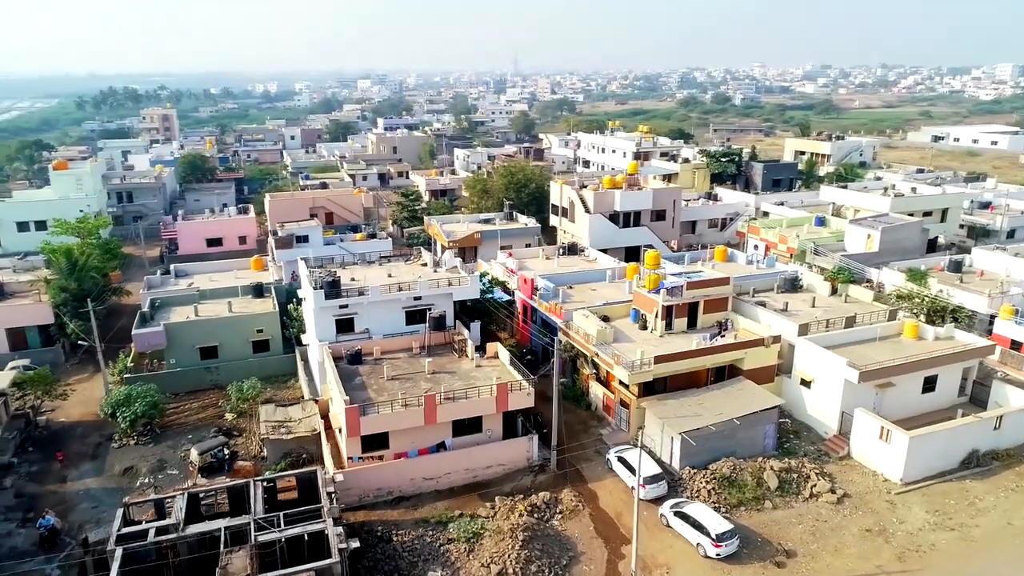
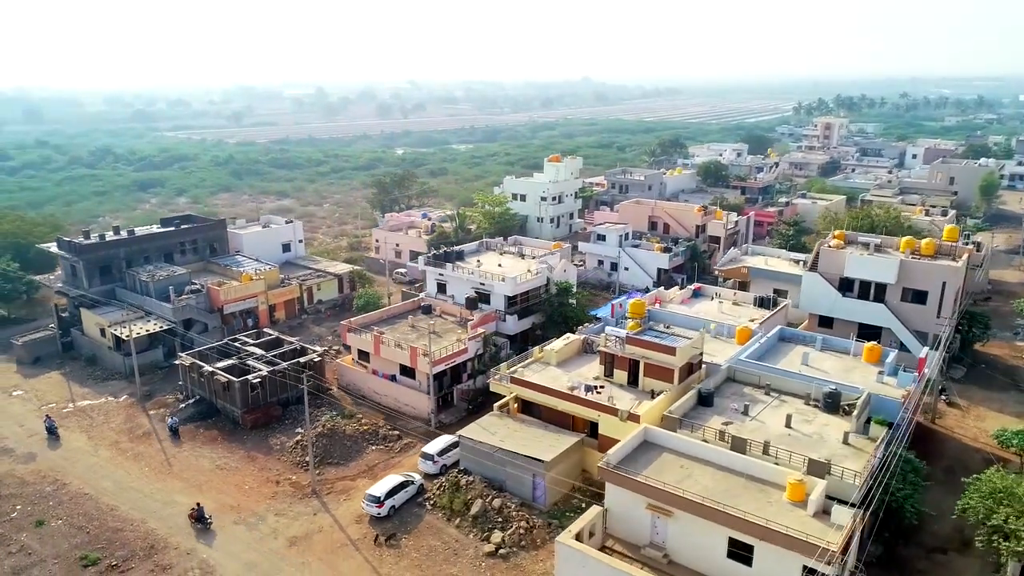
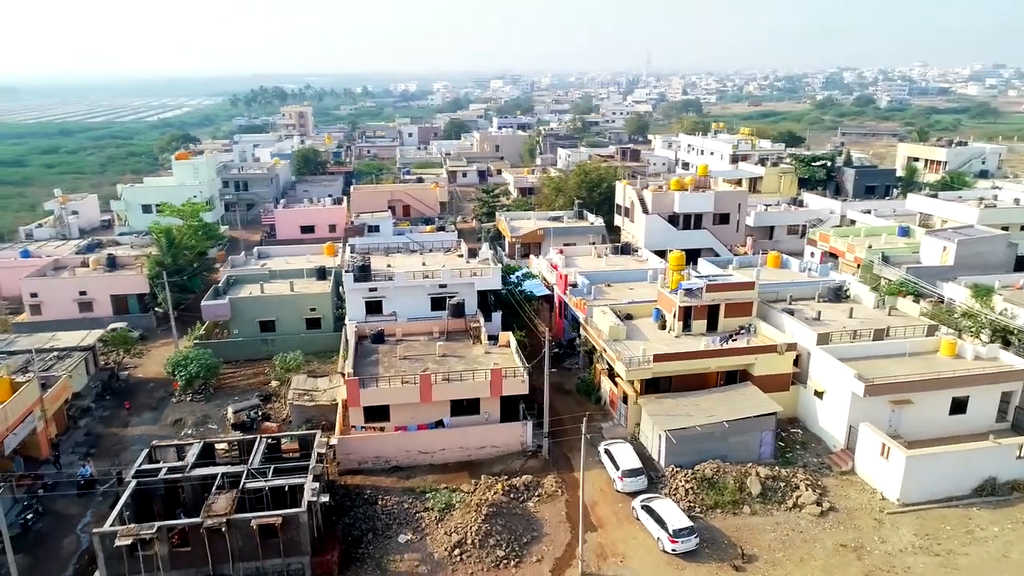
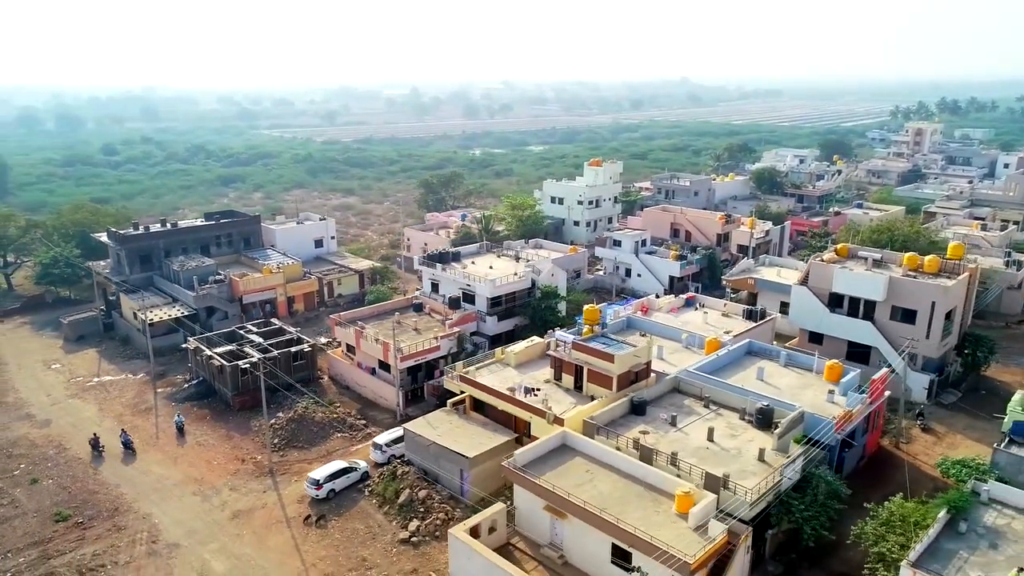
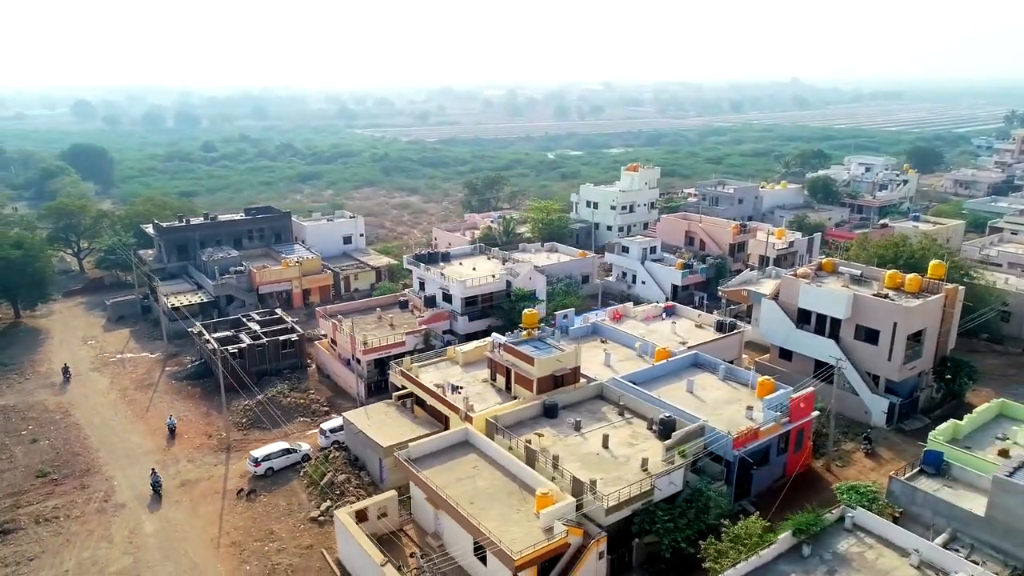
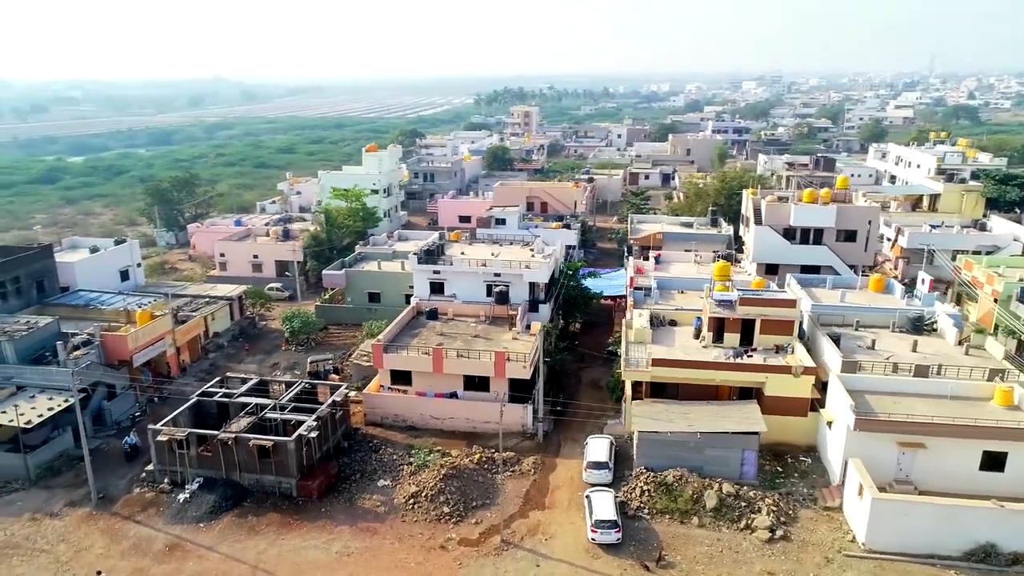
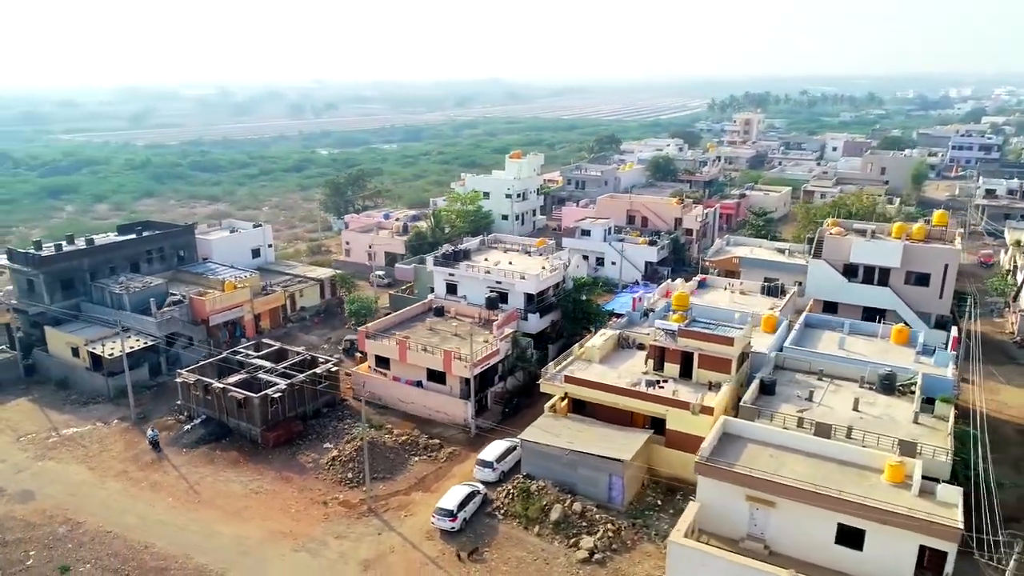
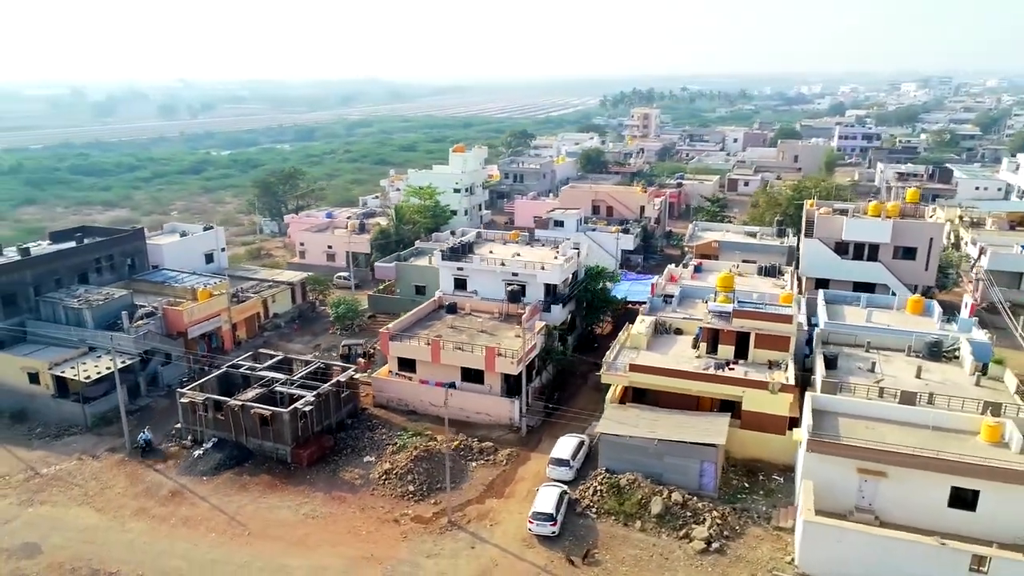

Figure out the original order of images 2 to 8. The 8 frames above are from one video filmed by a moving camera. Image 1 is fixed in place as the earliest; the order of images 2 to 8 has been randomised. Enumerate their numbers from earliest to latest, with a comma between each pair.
3, 6, 8, 7, 2, 4, 5
